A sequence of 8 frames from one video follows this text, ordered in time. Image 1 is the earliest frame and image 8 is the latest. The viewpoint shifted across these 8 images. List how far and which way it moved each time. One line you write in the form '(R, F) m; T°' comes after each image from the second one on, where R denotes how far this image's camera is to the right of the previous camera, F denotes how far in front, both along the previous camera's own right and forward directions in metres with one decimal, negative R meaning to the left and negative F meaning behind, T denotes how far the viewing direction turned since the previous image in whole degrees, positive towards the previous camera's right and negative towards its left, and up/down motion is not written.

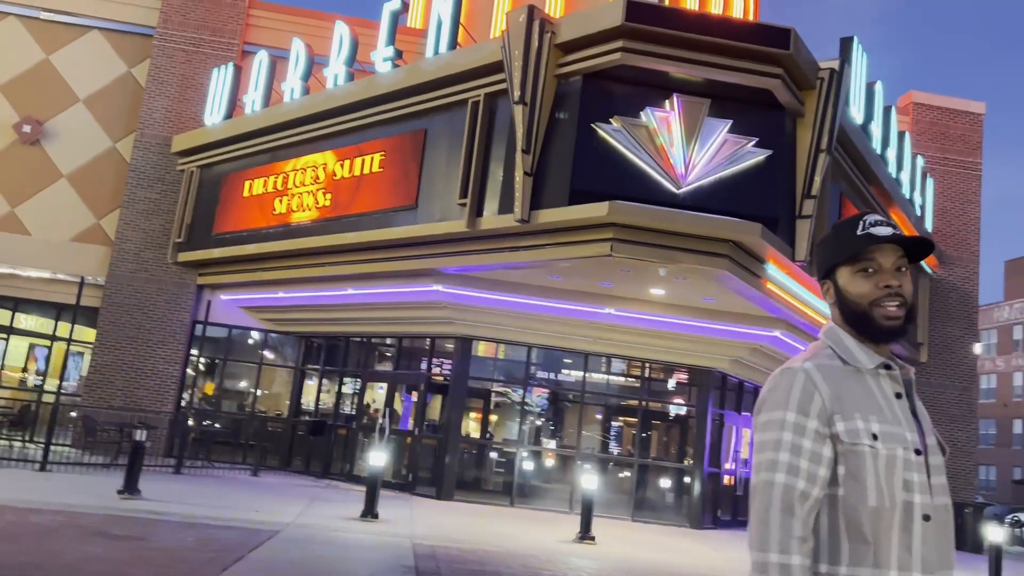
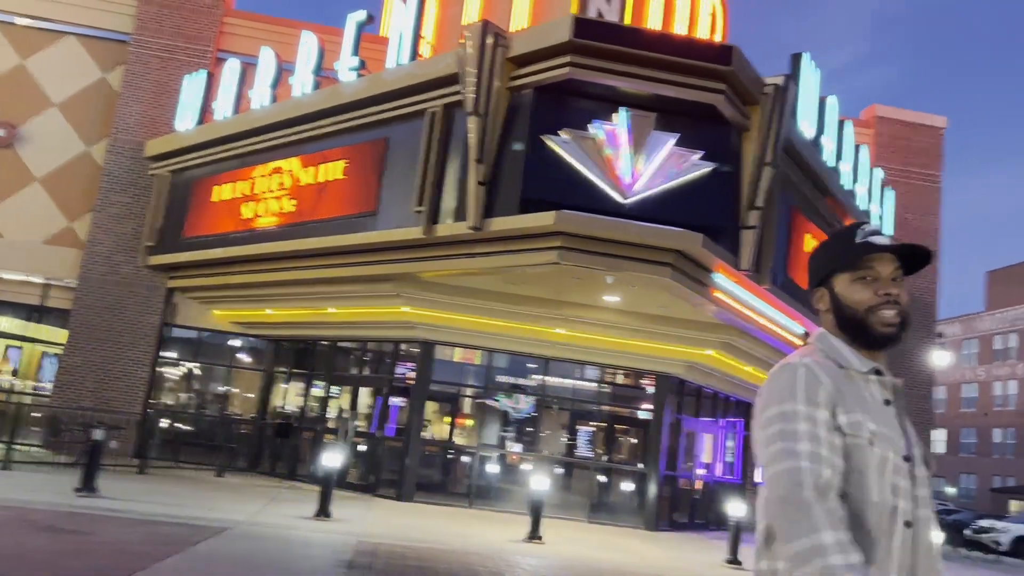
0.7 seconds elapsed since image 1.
(+0.5, -0.3) m; +1°
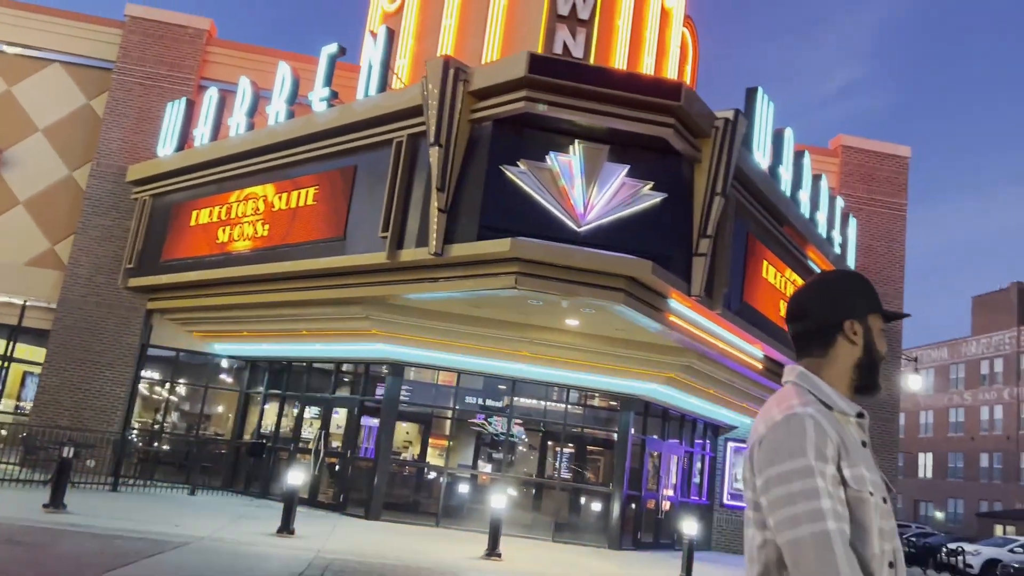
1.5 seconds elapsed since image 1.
(+0.5, -0.4) m; 0°
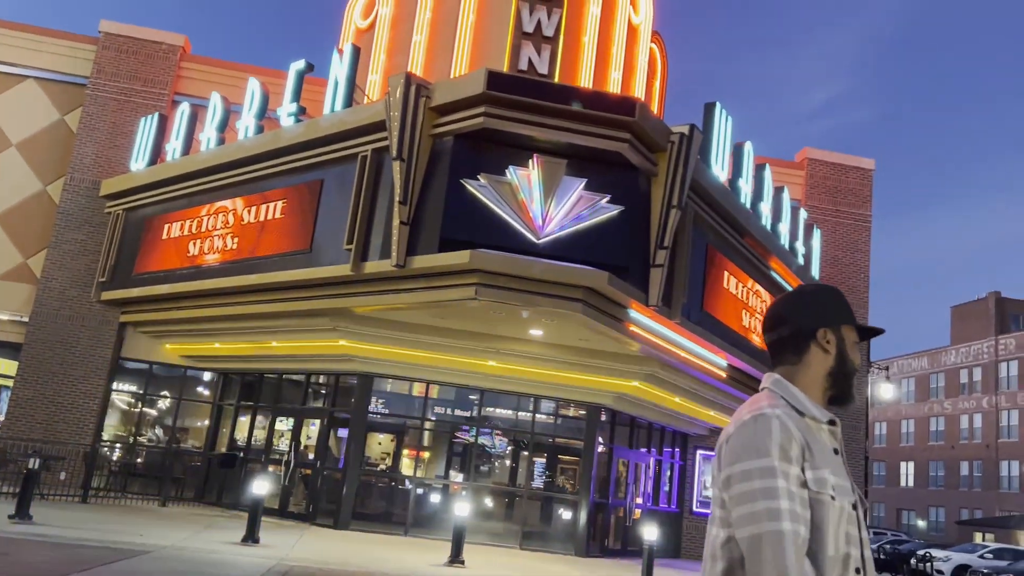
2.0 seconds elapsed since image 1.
(+0.4, -0.3) m; +1°
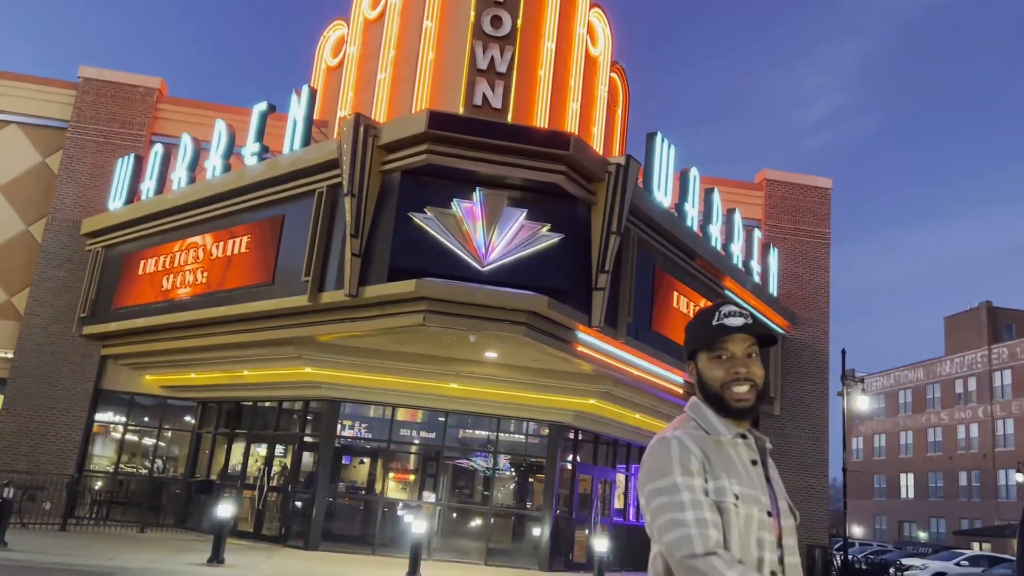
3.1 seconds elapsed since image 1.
(+0.9, -0.7) m; 0°
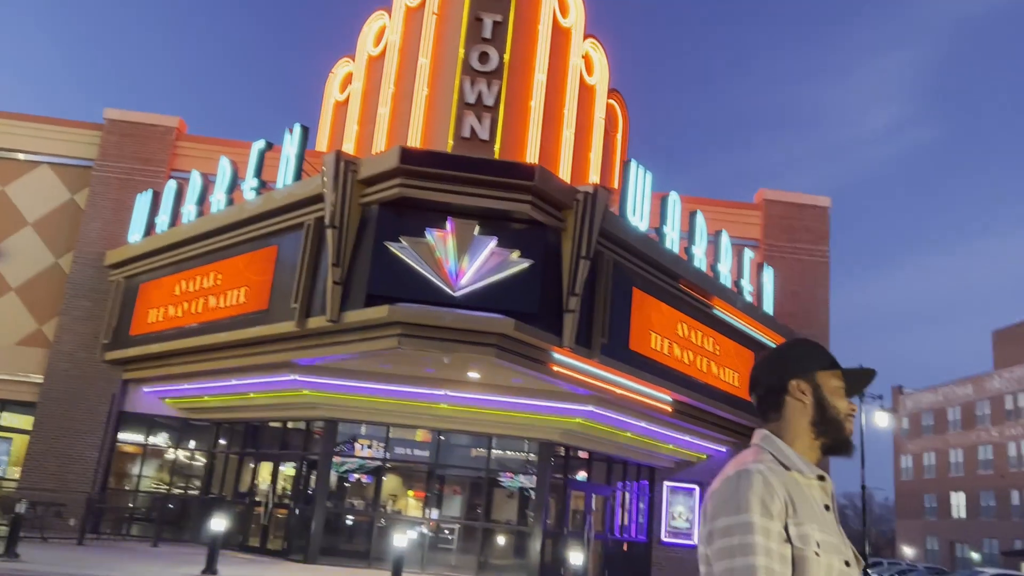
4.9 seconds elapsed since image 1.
(+1.3, -0.6) m; -3°
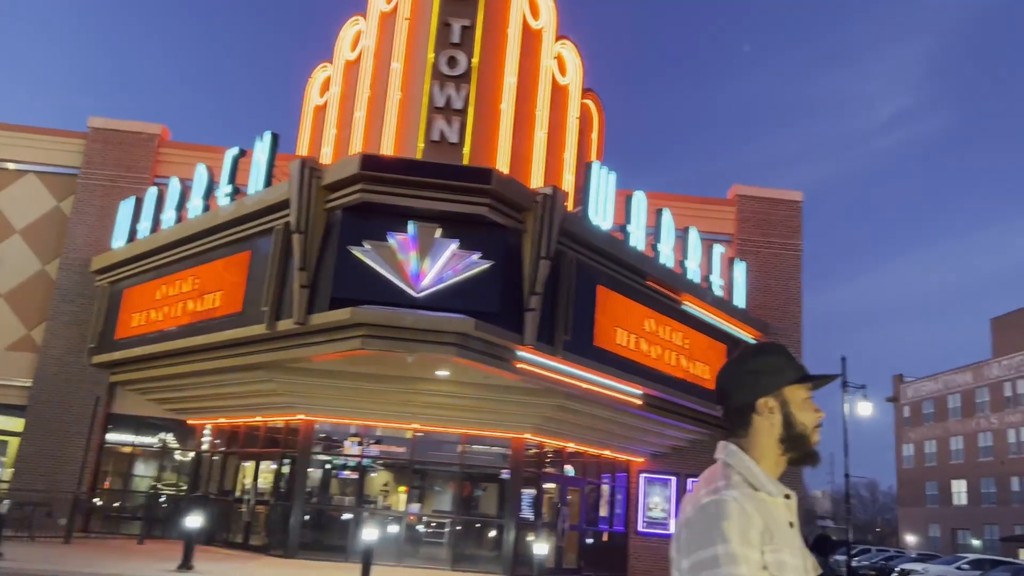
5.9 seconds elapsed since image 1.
(+0.8, -0.4) m; 0°
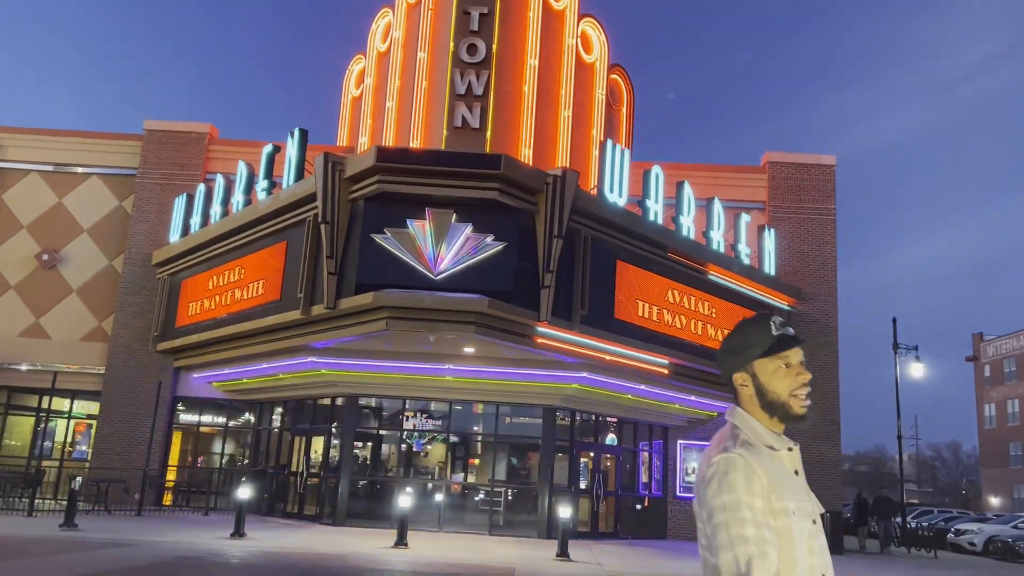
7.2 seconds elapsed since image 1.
(+1.0, -0.7) m; -5°
